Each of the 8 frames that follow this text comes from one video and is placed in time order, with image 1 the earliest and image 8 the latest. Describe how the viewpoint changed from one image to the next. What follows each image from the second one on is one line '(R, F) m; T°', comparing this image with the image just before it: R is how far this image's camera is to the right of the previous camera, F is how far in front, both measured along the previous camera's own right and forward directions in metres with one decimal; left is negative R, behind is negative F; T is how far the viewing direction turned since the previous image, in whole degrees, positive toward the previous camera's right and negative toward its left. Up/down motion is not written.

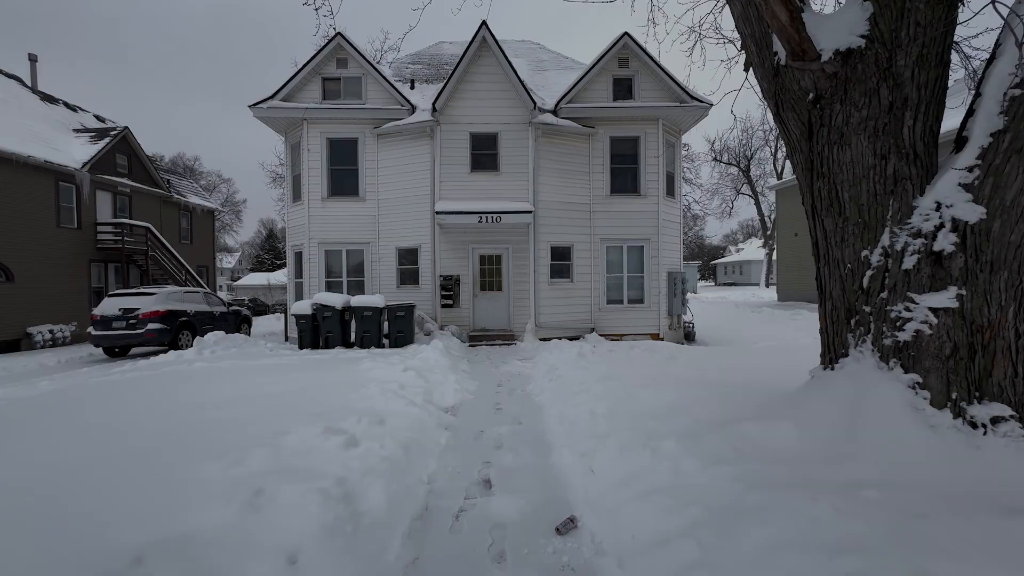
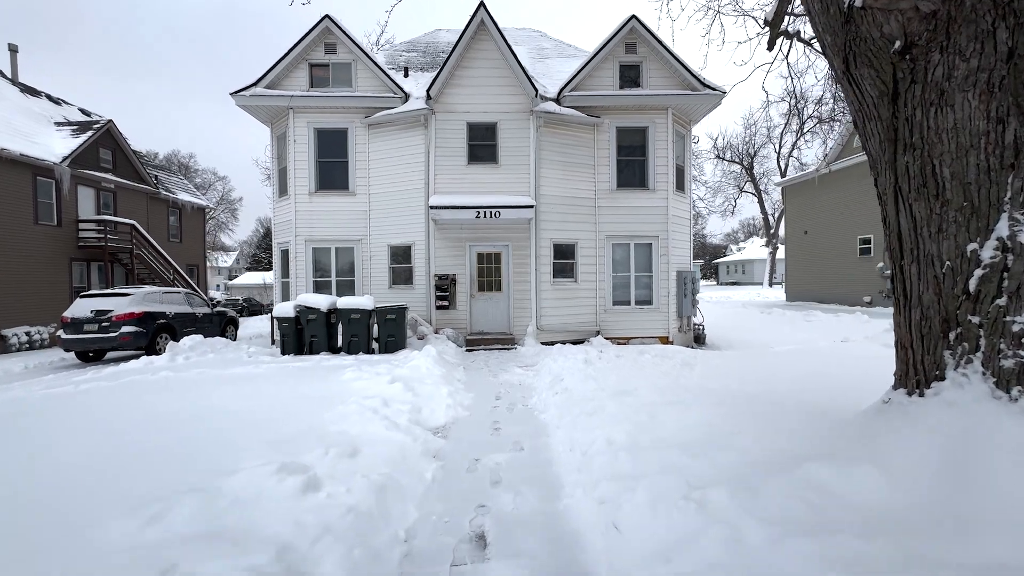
(0.0, +0.7) m; 0°
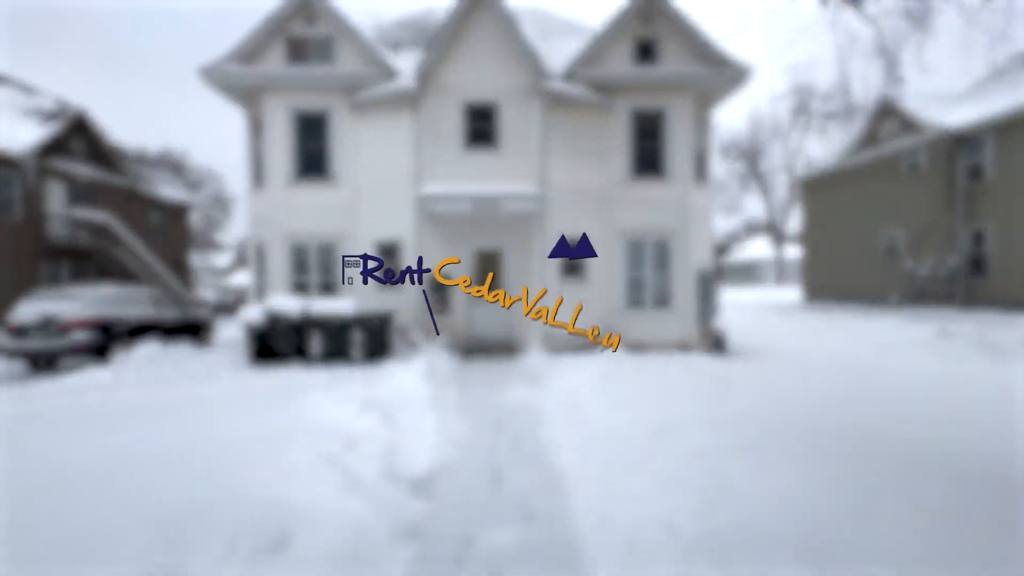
(0.0, +1.1) m; 0°
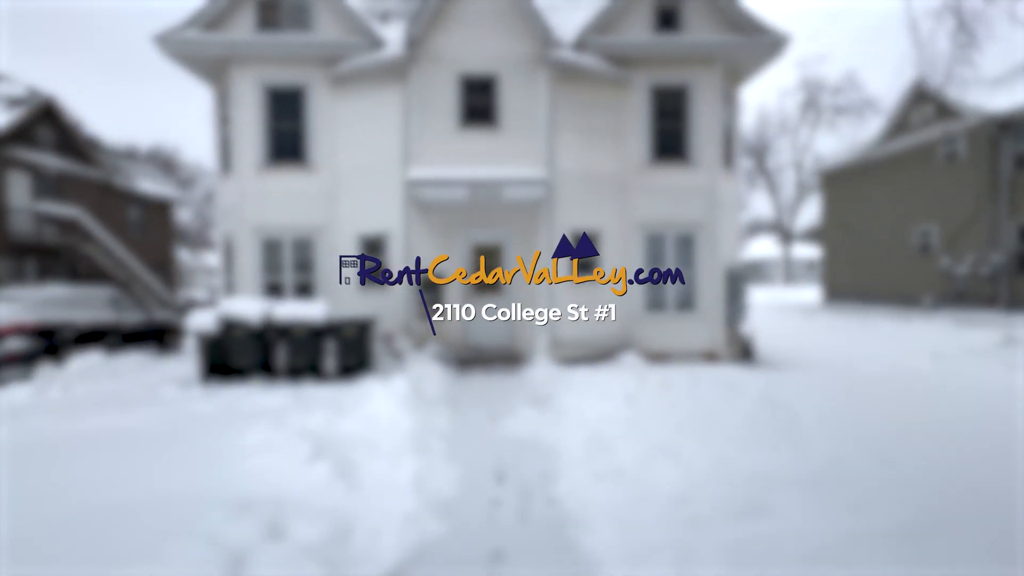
(0.0, +1.2) m; 0°
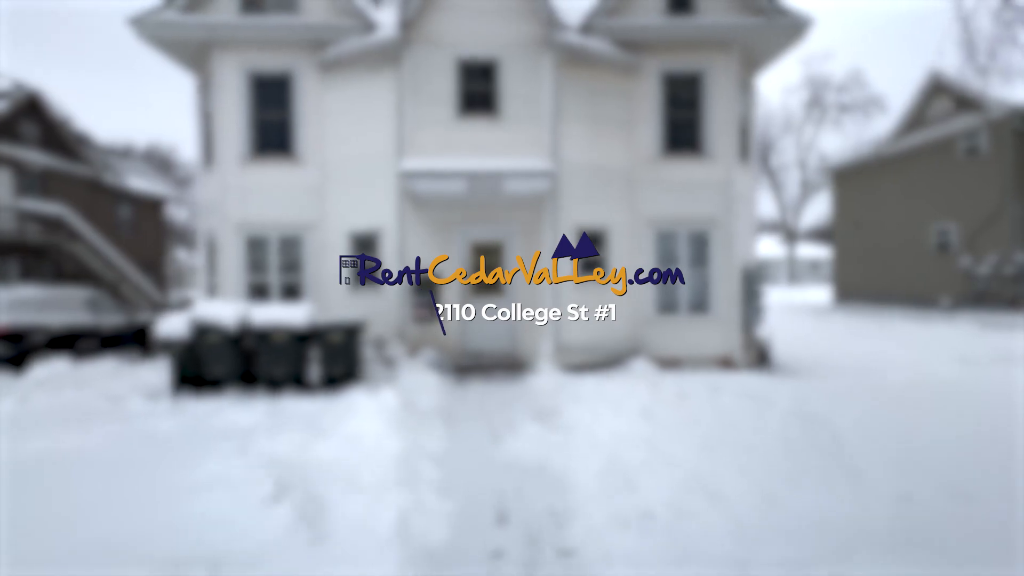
(0.0, +0.5) m; 0°
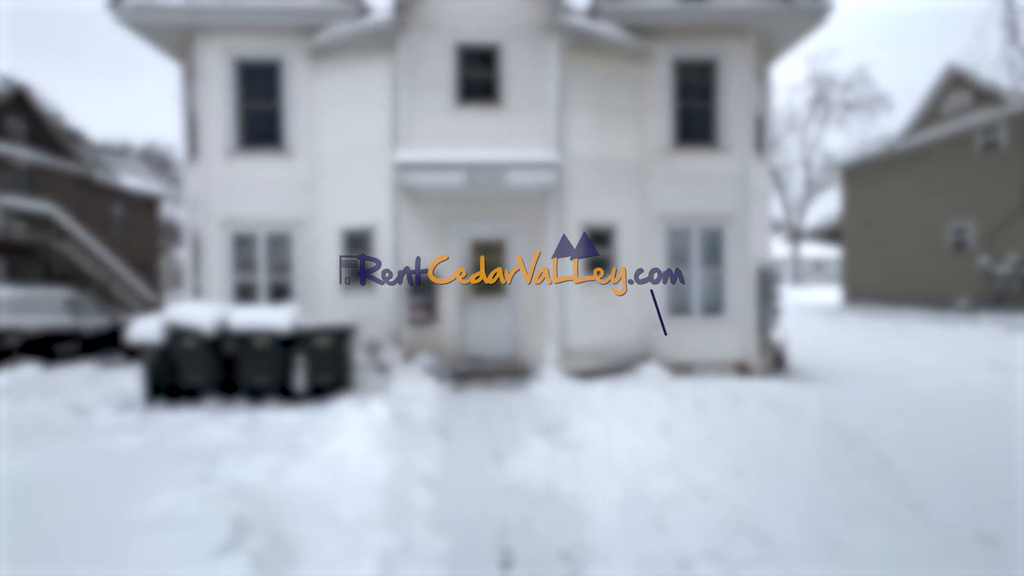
(0.0, +0.4) m; 0°
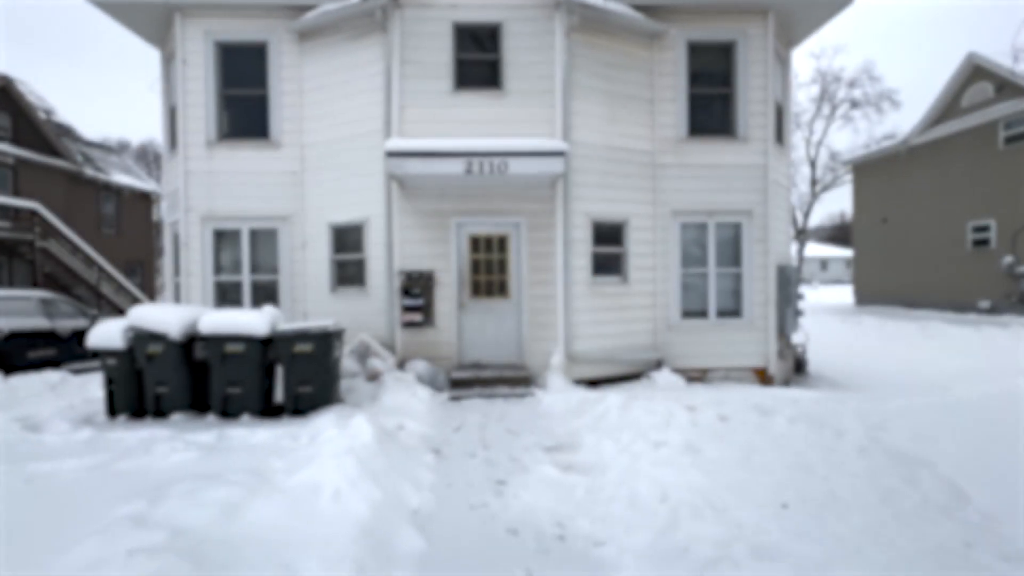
(0.0, +0.5) m; 0°
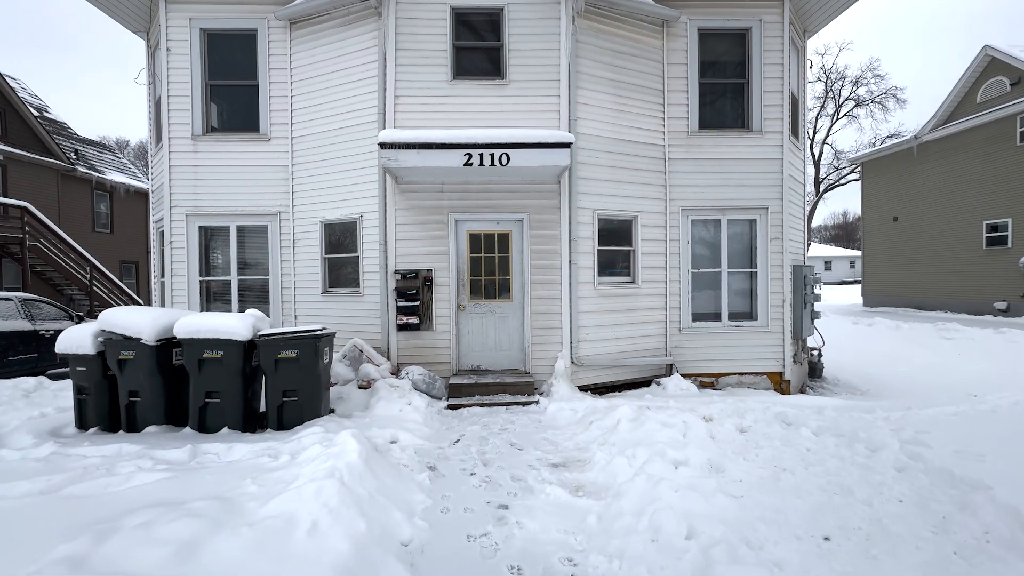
(0.0, +0.3) m; 0°
